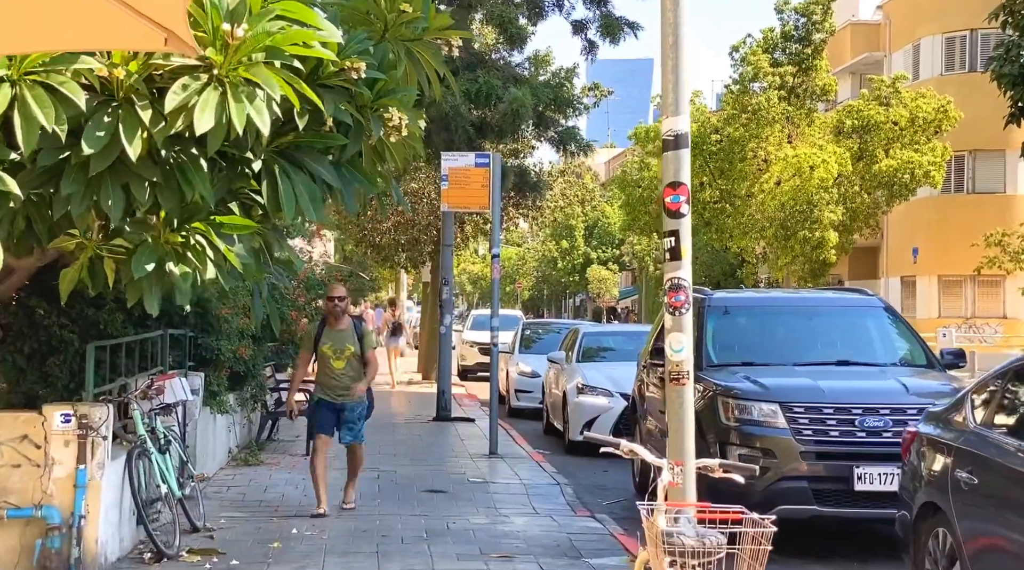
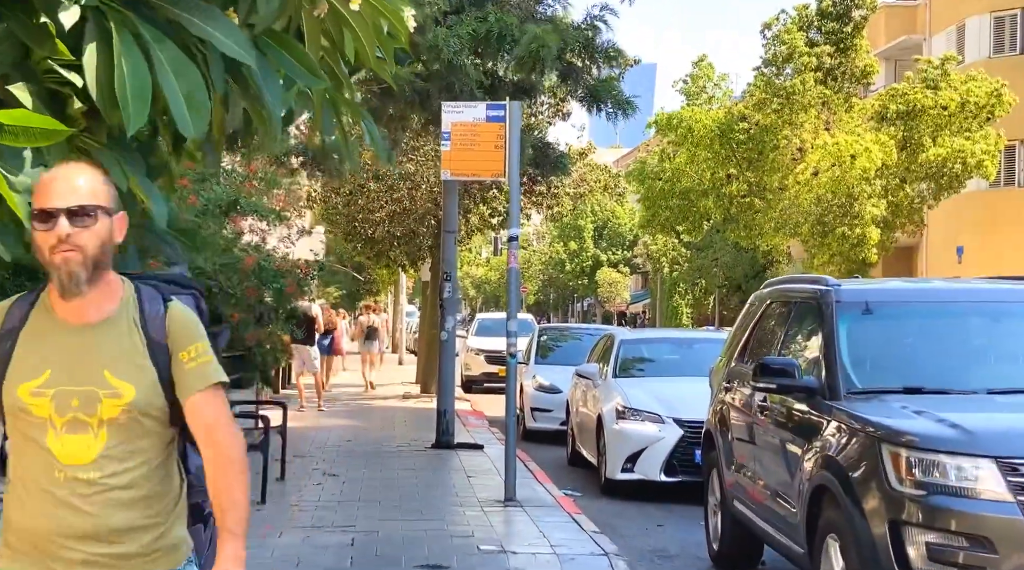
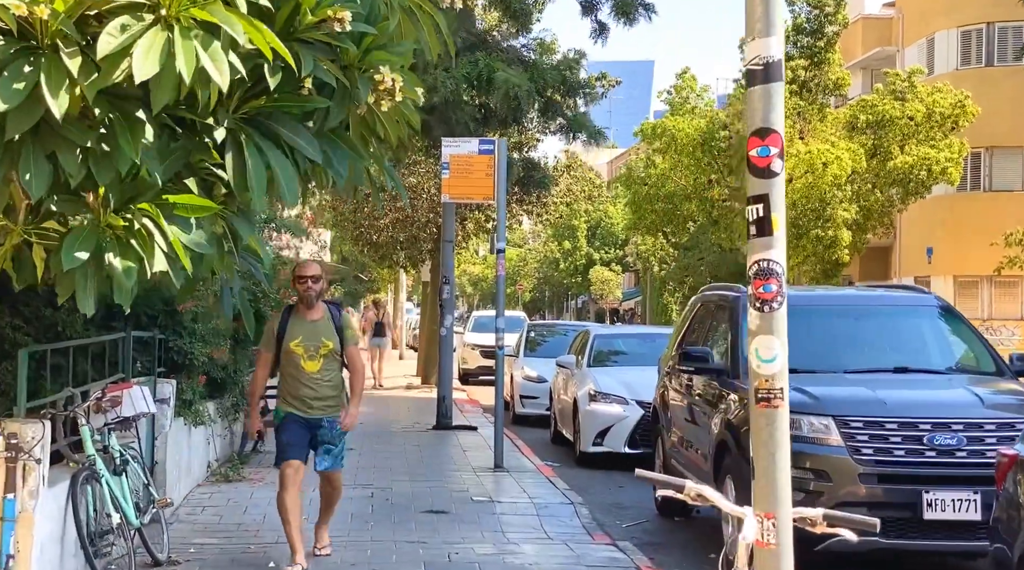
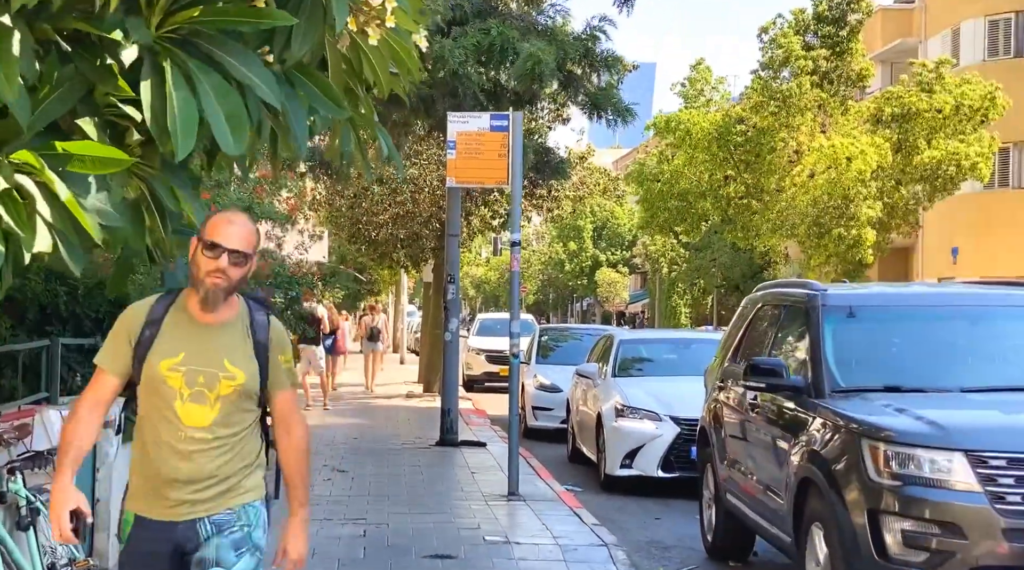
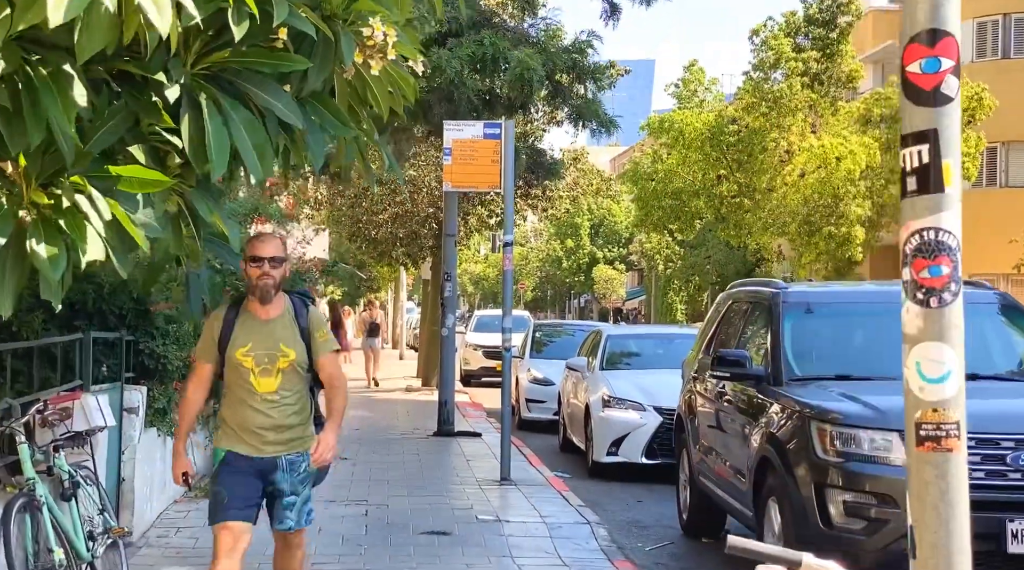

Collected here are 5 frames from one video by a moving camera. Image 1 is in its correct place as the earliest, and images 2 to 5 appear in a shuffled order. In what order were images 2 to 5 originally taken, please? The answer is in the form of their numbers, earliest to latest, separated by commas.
3, 5, 4, 2
